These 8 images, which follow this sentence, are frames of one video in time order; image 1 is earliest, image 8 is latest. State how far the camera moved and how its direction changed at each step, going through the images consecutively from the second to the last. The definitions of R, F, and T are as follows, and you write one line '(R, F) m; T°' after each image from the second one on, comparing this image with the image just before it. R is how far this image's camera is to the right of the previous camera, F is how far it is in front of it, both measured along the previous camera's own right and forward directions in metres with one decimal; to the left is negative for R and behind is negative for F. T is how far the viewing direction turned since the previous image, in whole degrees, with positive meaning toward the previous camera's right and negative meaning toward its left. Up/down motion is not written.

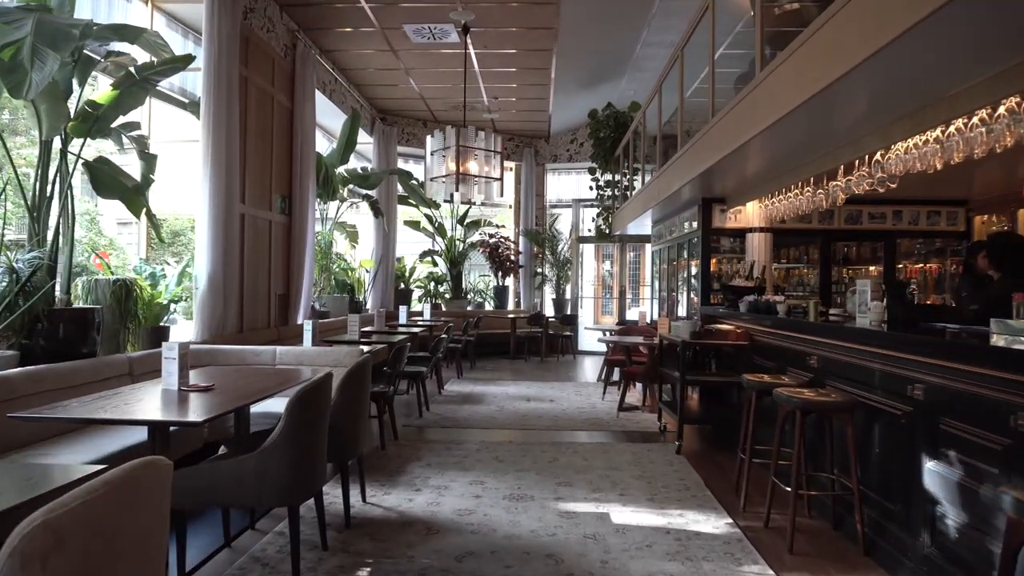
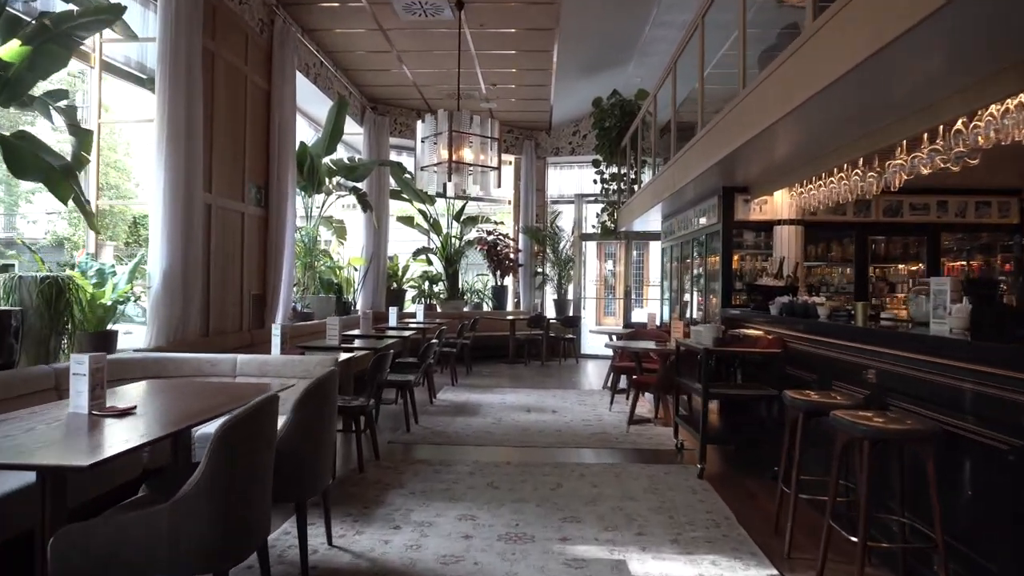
(0.0, +0.6) m; 0°
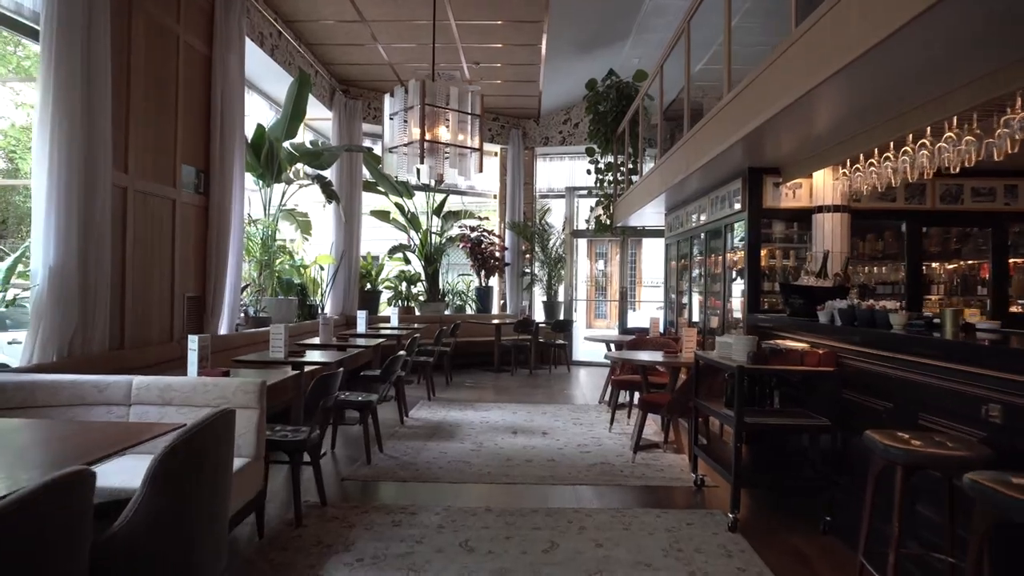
(0.0, +0.9) m; +1°
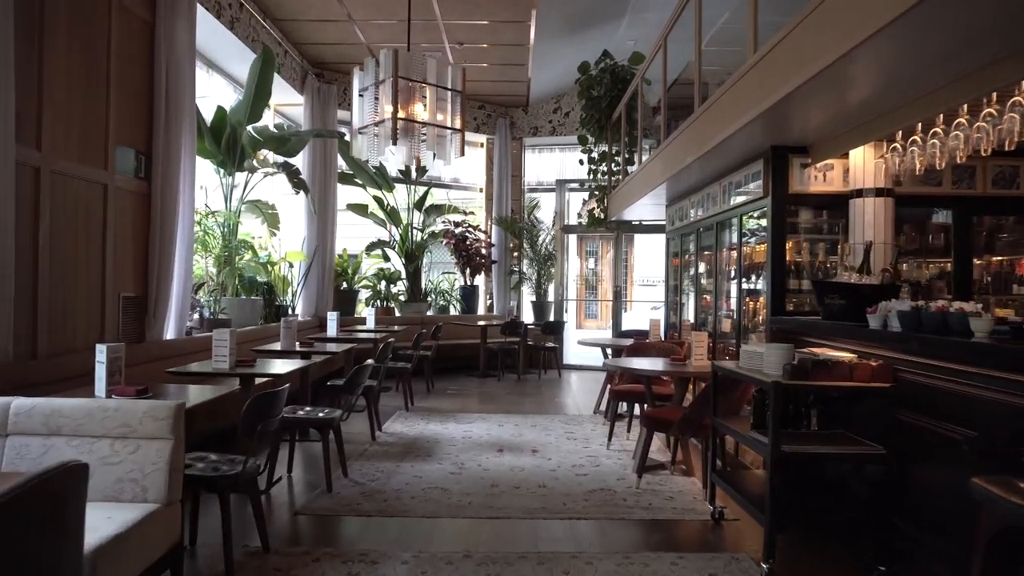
(0.0, +0.6) m; +1°
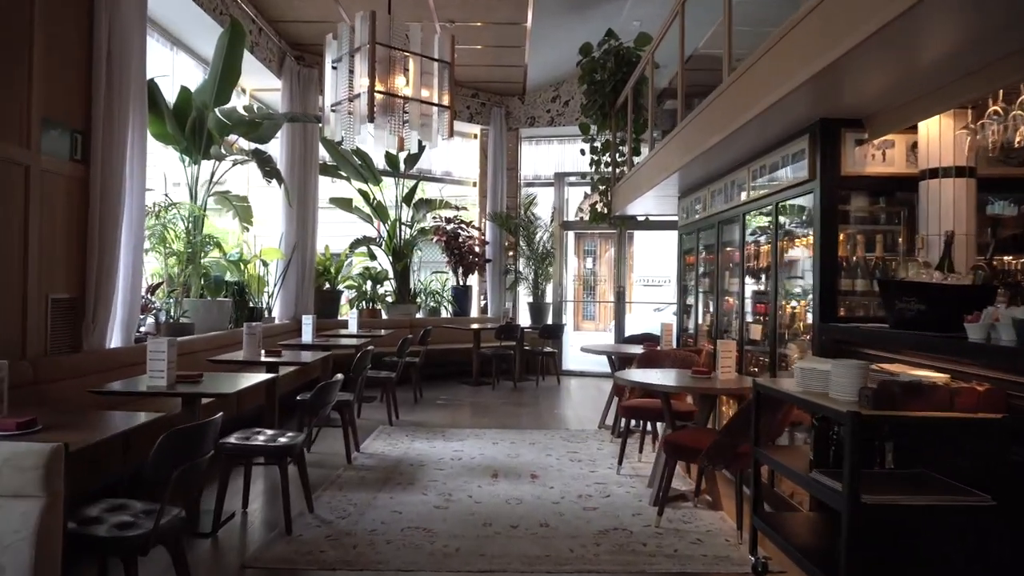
(0.0, +0.6) m; 0°
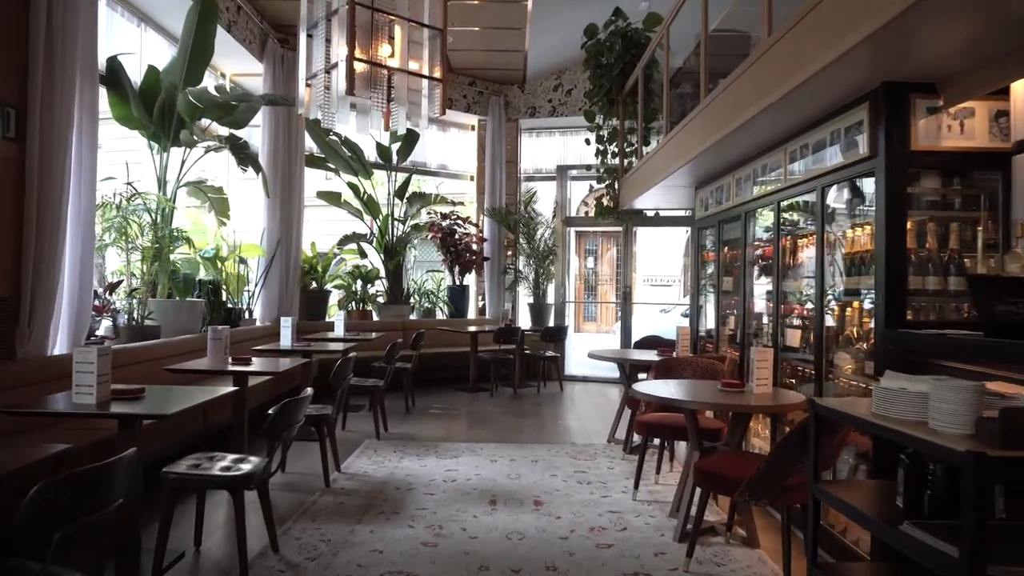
(0.0, +0.5) m; 0°
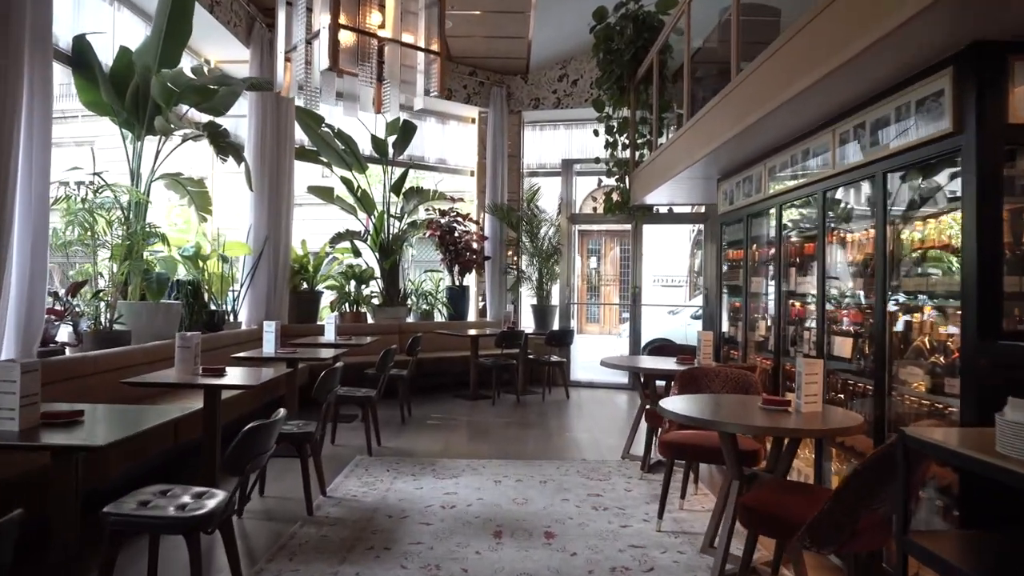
(0.0, +0.4) m; 0°
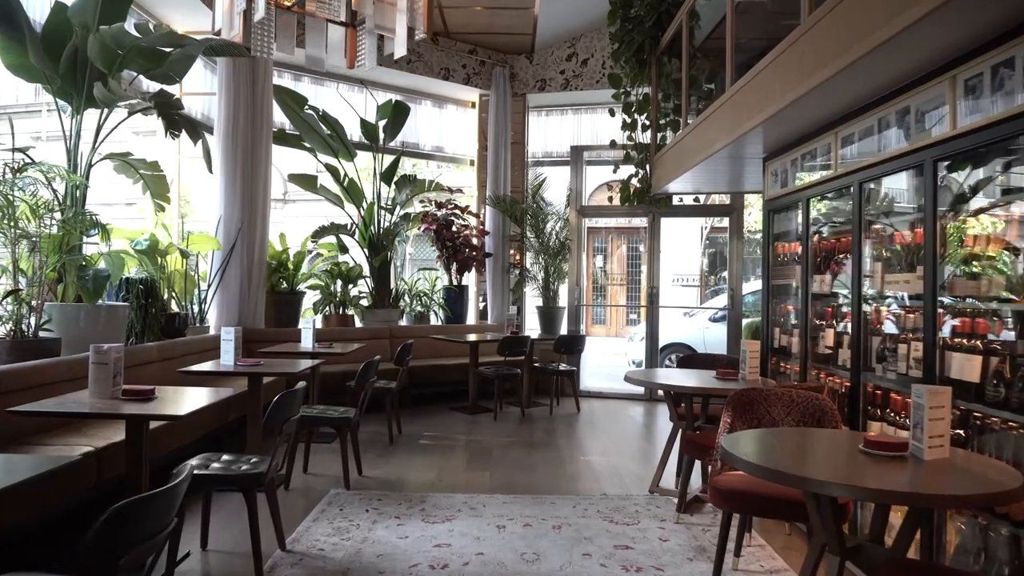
(0.0, +0.7) m; 0°
